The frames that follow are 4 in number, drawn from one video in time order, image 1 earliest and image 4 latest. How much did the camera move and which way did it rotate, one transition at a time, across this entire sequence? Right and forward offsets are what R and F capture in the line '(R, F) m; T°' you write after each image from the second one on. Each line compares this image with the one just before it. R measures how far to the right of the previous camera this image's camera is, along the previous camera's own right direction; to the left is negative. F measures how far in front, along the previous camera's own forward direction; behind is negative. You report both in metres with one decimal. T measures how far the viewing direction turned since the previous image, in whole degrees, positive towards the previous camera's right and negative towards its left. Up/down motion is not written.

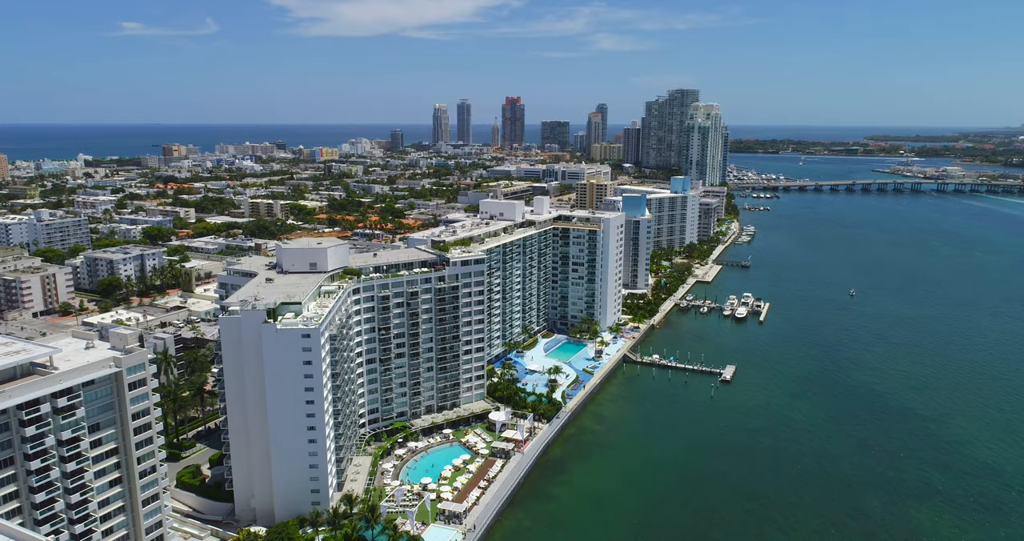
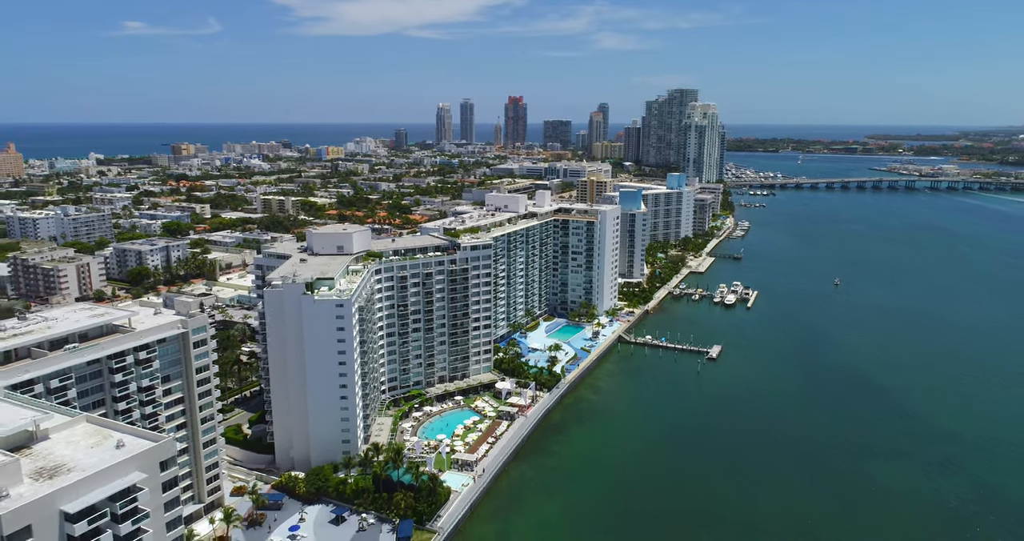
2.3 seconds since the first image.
(-0.1, -2.7) m; 0°
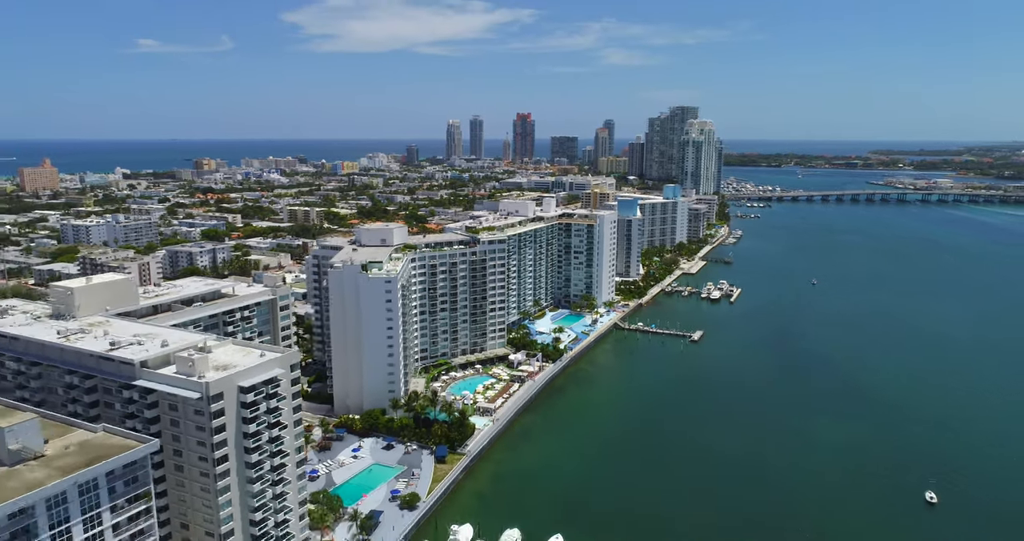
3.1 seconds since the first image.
(-0.1, -5.4) m; -1°
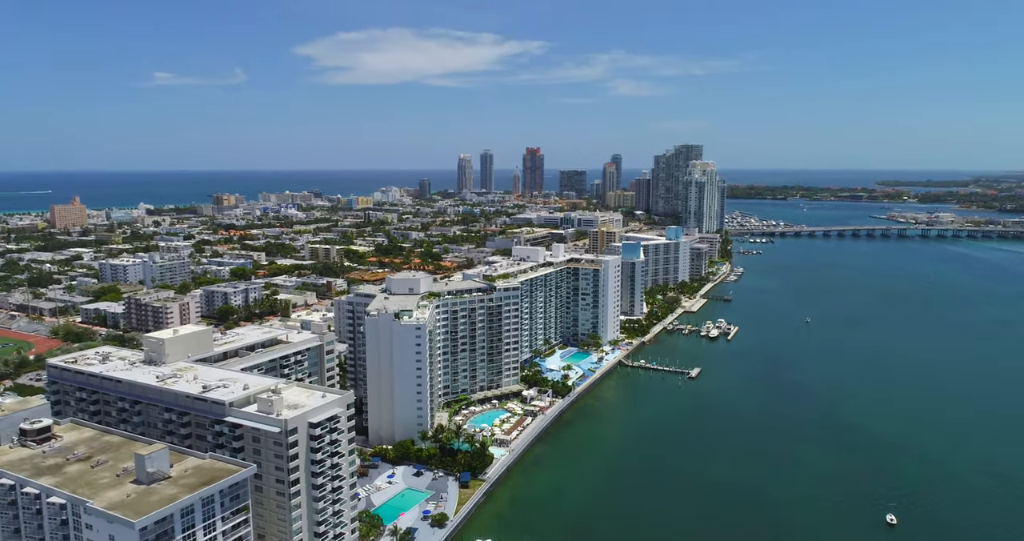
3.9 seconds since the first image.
(-0.2, -3.7) m; -1°
